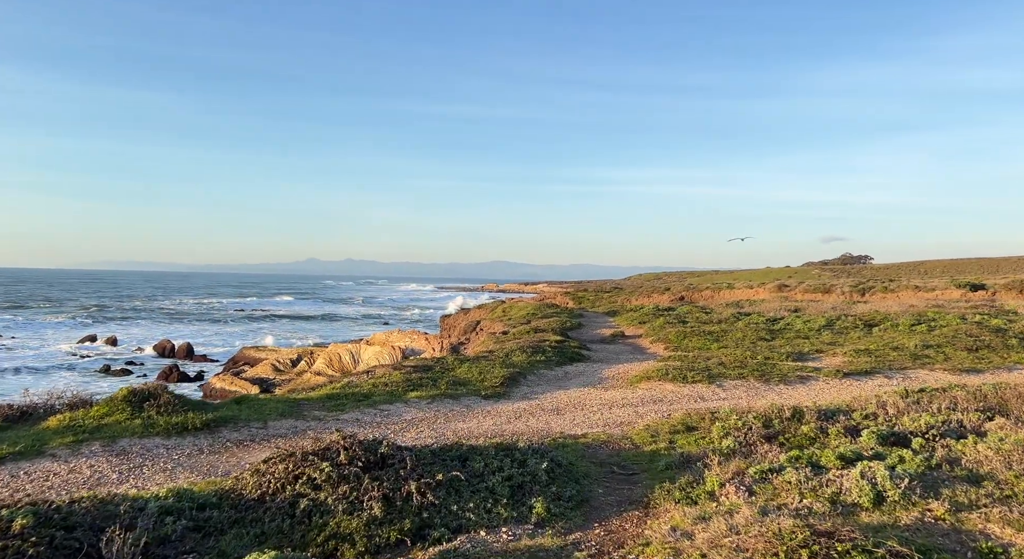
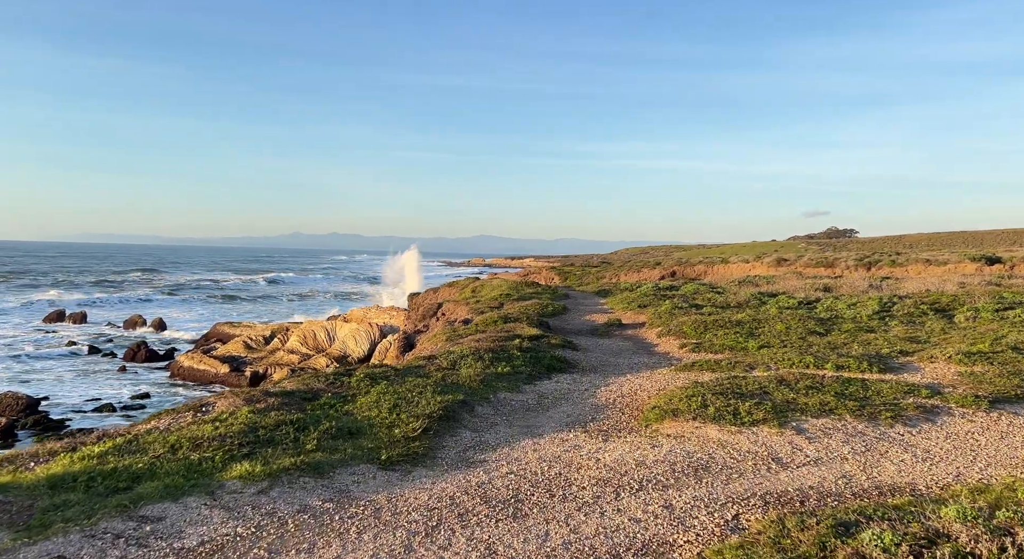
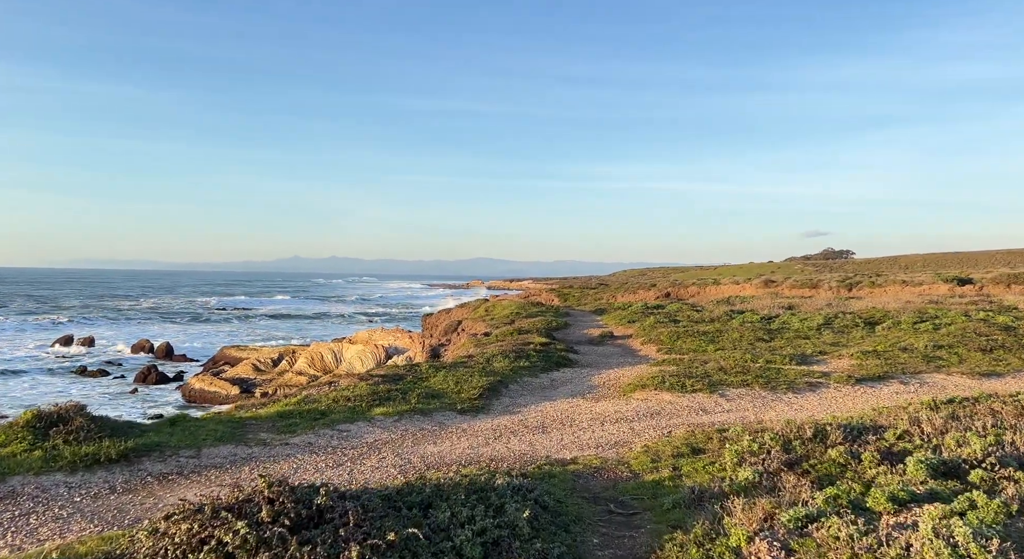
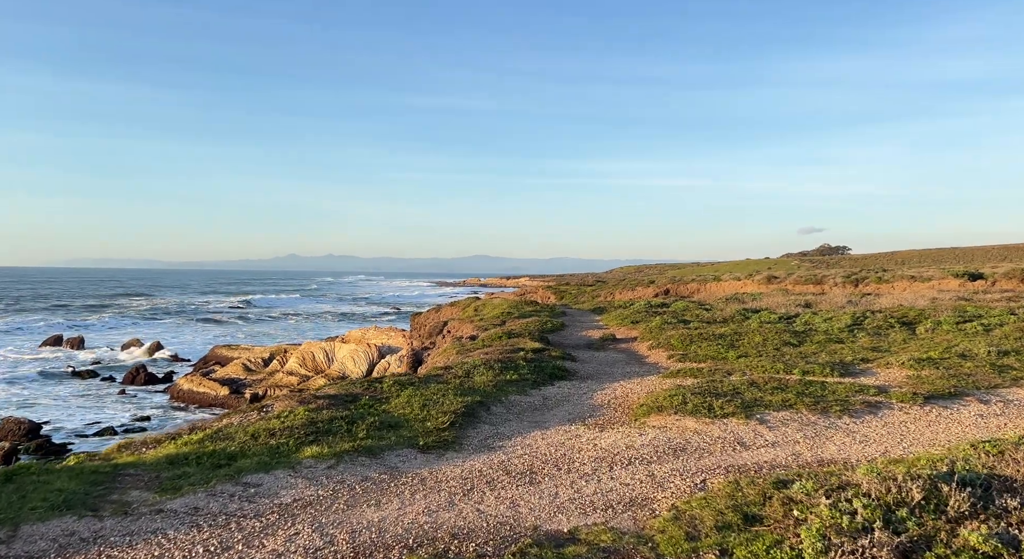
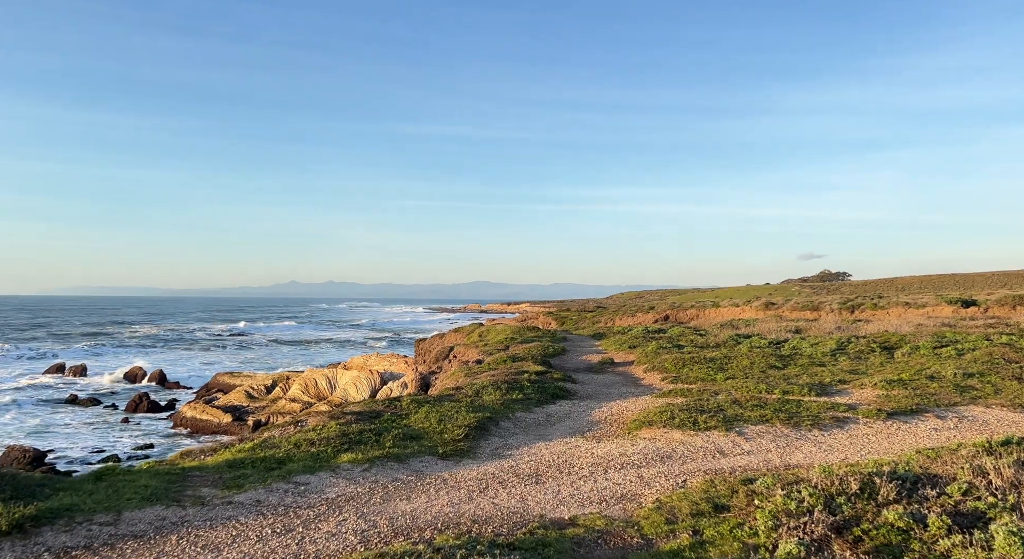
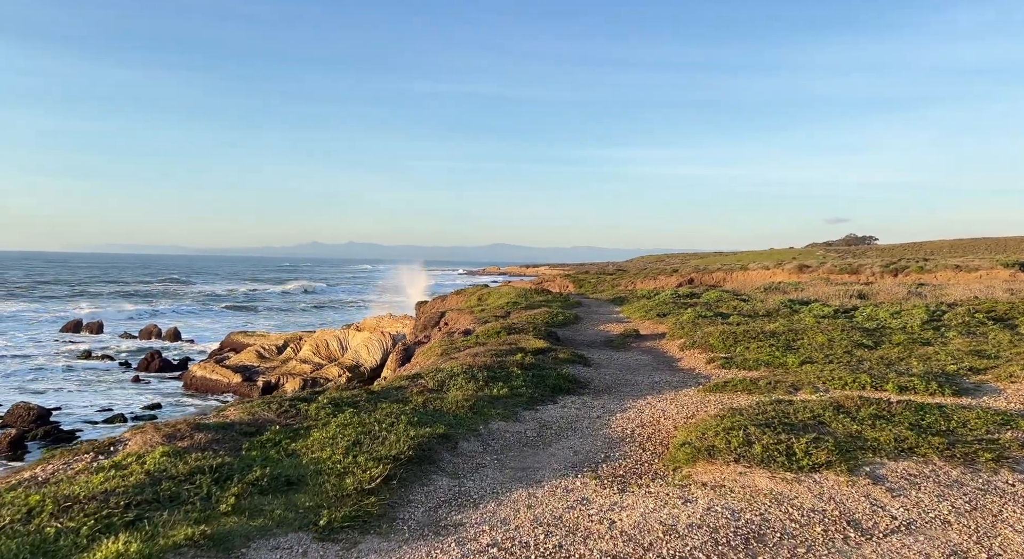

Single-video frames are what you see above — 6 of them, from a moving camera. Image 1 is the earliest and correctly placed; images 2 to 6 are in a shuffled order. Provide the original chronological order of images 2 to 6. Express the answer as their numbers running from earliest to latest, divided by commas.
3, 5, 4, 2, 6
